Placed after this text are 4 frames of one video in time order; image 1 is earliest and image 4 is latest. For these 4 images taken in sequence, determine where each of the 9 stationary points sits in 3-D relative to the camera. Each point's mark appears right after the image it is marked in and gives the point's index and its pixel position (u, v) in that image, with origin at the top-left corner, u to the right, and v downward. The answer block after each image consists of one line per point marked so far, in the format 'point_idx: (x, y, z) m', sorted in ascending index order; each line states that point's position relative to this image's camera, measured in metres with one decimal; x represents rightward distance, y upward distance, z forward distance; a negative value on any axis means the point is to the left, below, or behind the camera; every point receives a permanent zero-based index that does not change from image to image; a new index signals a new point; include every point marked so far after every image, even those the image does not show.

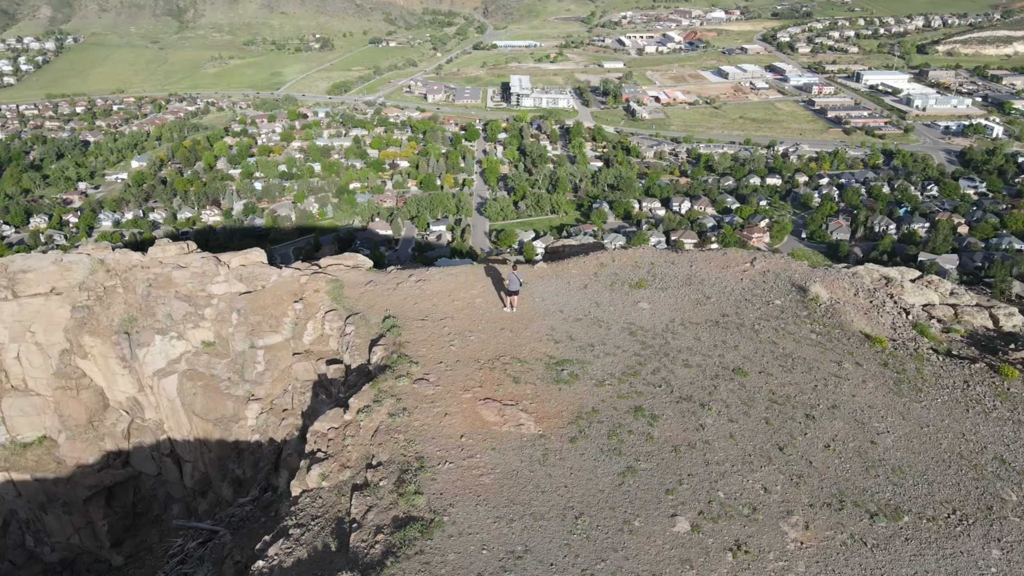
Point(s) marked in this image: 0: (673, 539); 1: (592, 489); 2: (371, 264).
0: (+1.8, -2.8, +8.0) m
1: (+0.9, -2.4, +8.7) m
2: (-3.2, +0.5, +16.8) m
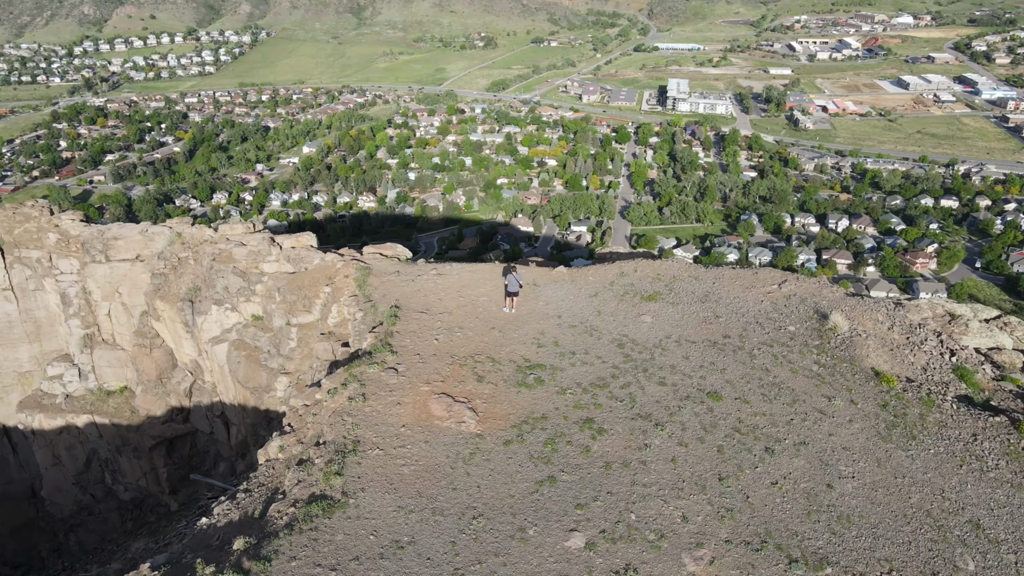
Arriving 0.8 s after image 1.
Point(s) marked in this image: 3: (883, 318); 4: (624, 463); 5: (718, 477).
0: (+0.5, -2.9, +7.9) m
1: (-0.1, -2.5, +8.7) m
2: (-2.4, +0.7, +17.4) m
3: (+6.8, -0.5, +13.3) m
4: (+1.4, -2.2, +9.4) m
5: (+2.6, -2.4, +9.2) m
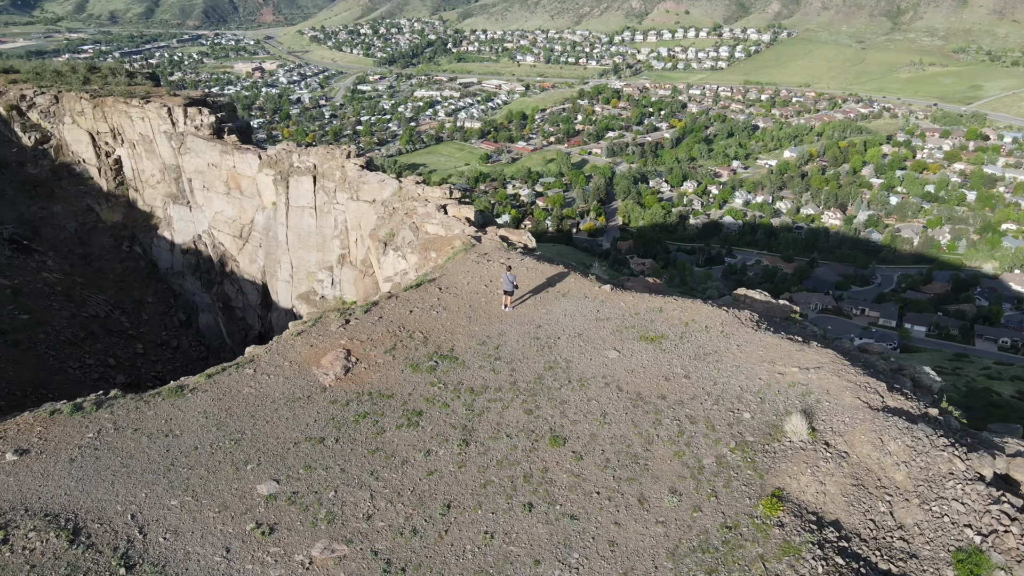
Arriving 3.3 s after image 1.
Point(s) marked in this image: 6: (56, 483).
0: (-3.3, -2.5, +9.0) m
1: (-3.2, -2.0, +10.0) m
2: (+0.4, +1.0, +18.3) m
3: (+5.2, -2.2, +9.9) m
4: (-1.6, -2.2, +9.6) m
5: (-0.8, -2.6, +8.9) m
6: (-5.6, -2.4, +9.0) m
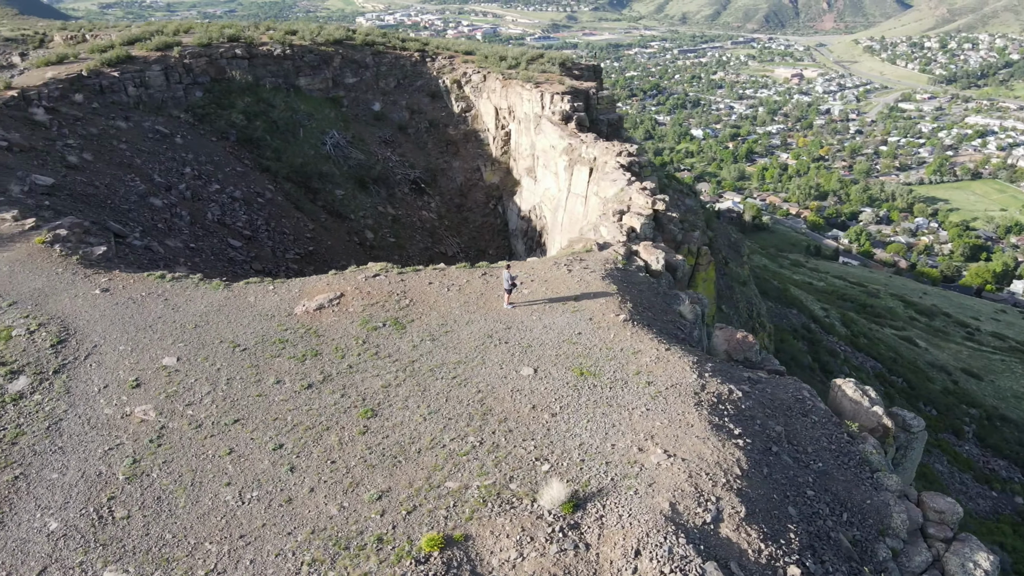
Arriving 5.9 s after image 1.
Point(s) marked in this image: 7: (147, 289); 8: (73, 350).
0: (-5.8, -1.1, +12.0) m
1: (-5.1, -0.7, +12.8) m
2: (+3.2, +0.5, +17.4) m
3: (+1.5, -3.1, +8.0) m
4: (-4.0, -1.4, +11.6) m
5: (-3.9, -1.9, +10.6) m
6: (-7.6, -0.4, +13.3) m
7: (-7.1, 0.0, +14.2) m
8: (-7.3, -1.0, +12.1) m
